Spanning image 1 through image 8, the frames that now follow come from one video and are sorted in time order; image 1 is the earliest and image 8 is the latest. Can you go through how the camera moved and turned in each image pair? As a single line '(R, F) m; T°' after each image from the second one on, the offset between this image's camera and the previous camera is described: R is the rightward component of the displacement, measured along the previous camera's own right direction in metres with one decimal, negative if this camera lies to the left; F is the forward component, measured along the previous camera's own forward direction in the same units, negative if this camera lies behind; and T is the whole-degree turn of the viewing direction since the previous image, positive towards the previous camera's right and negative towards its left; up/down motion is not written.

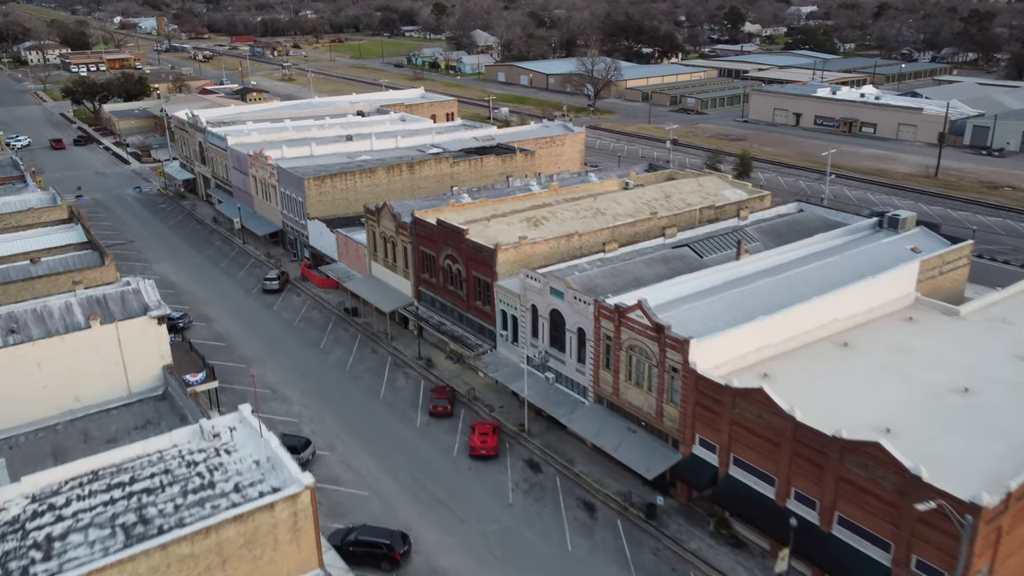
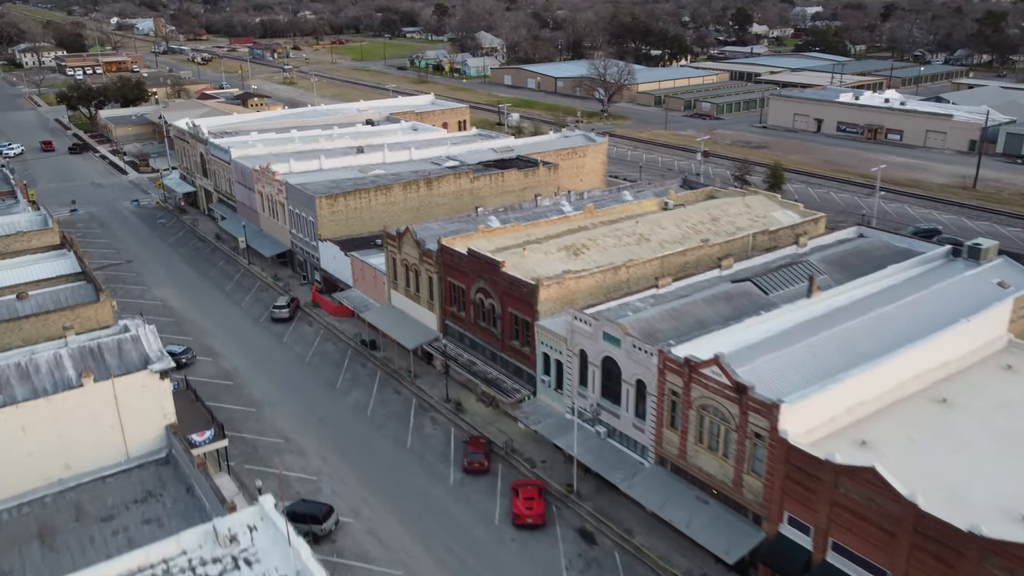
(-1.9, +3.9) m; 0°
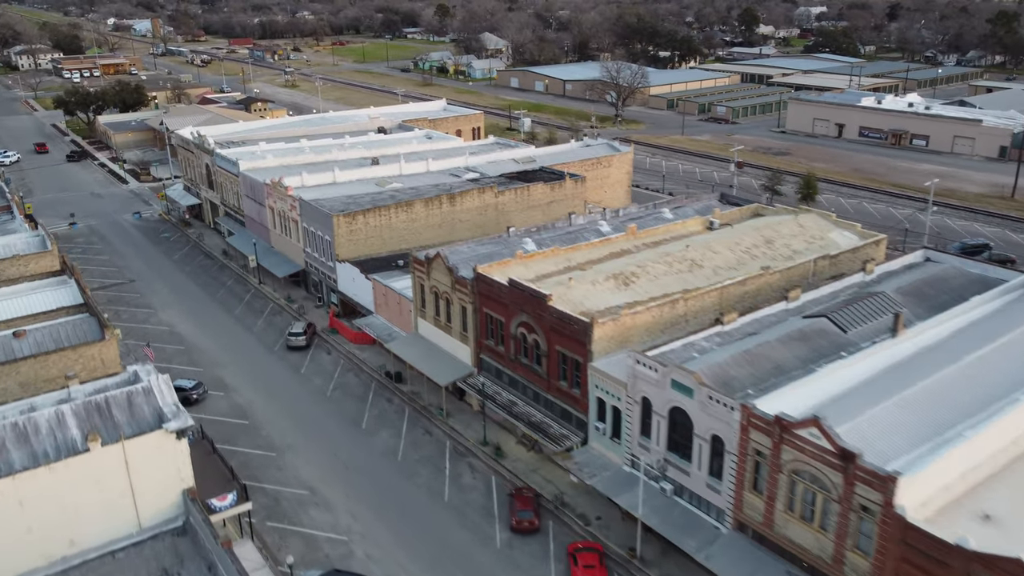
(-2.0, +3.2) m; 0°
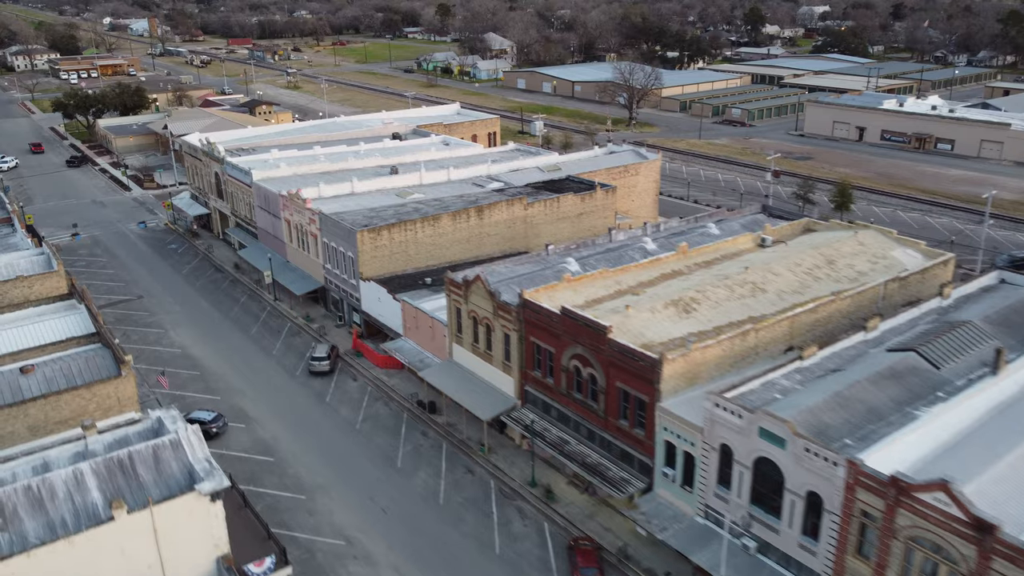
(-2.2, +2.8) m; 0°
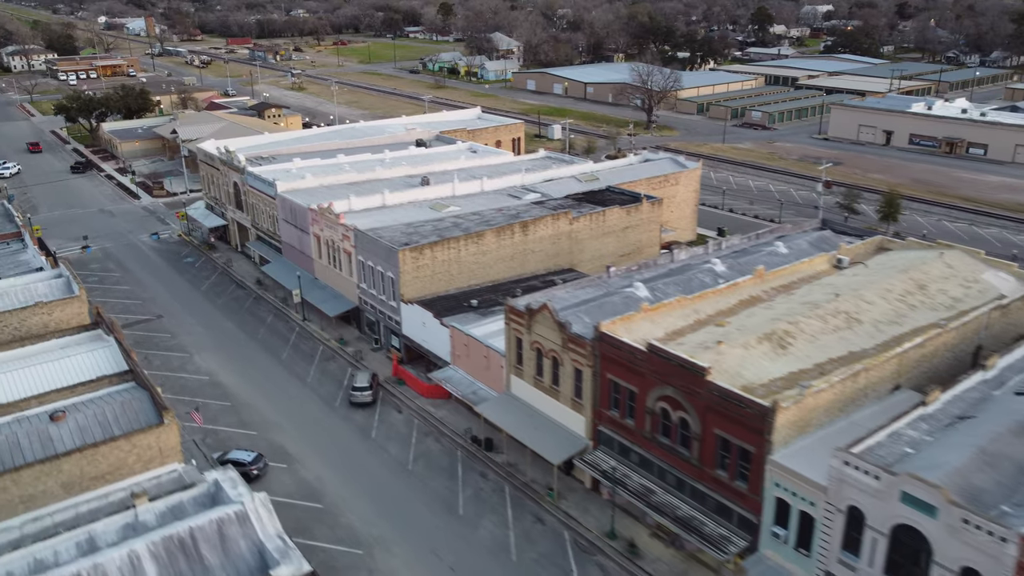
(-3.0, +2.9) m; 0°
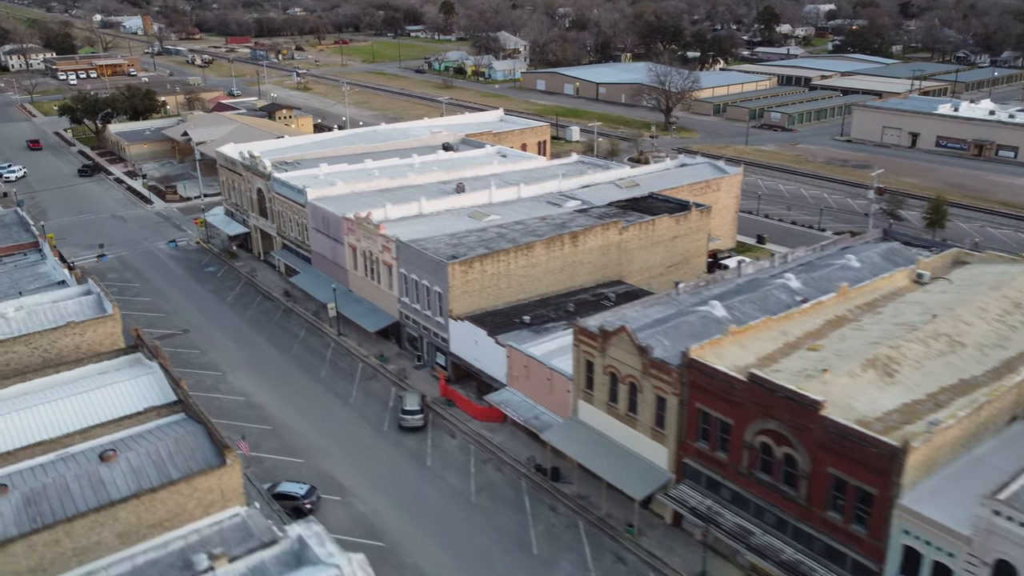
(-3.0, +2.3) m; 0°
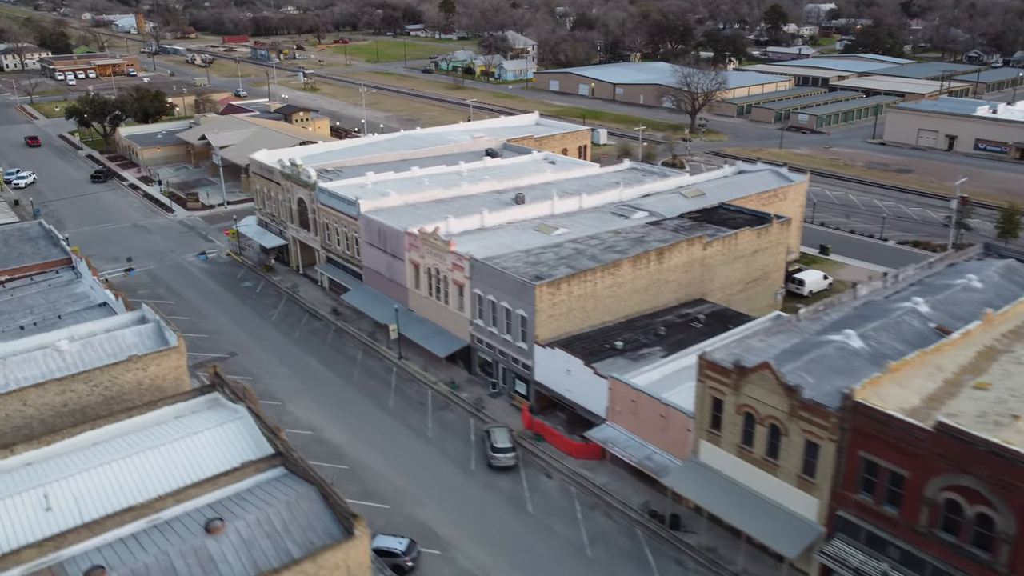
(-4.7, +3.2) m; +1°
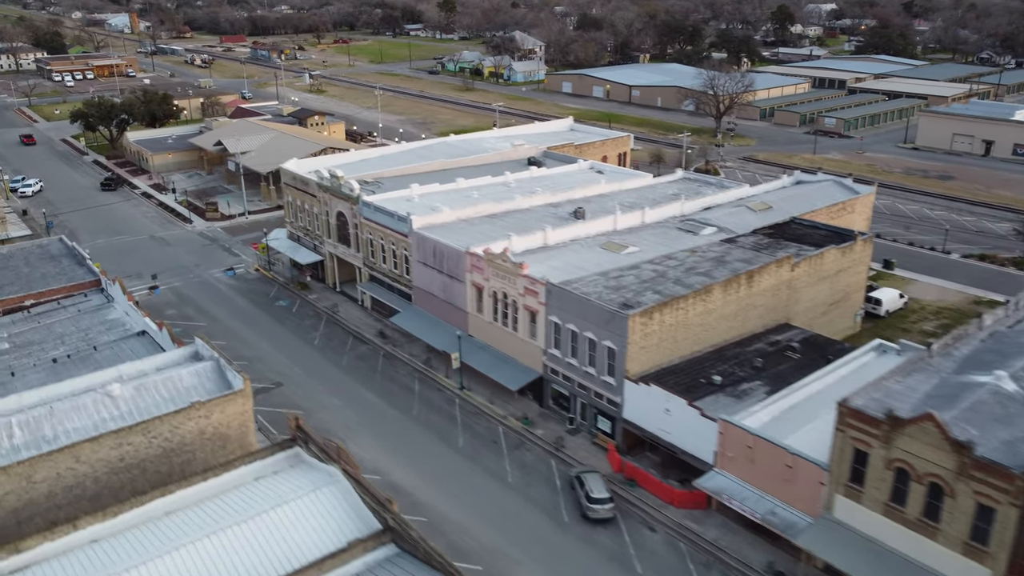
(-4.1, +3.3) m; +1°
